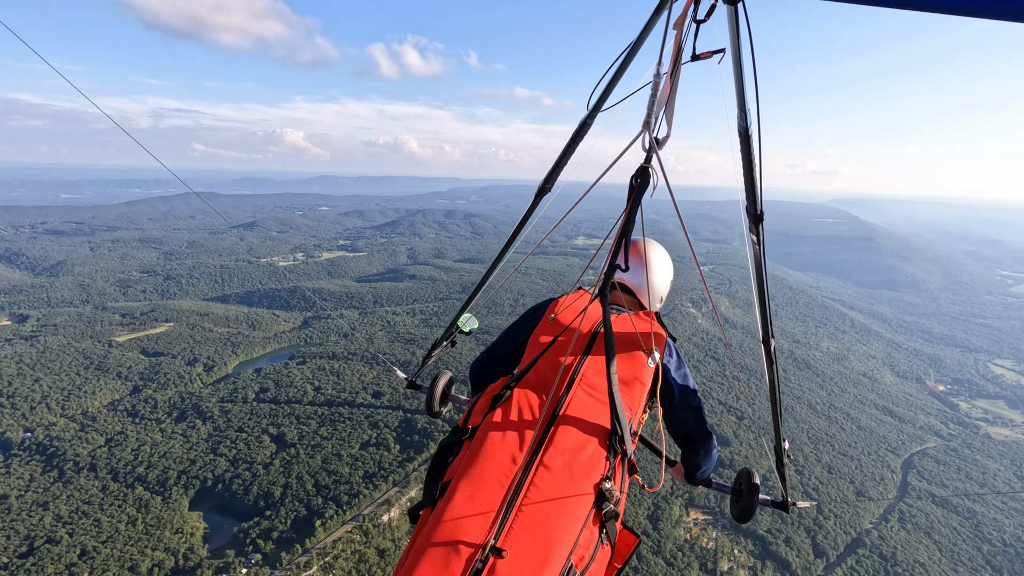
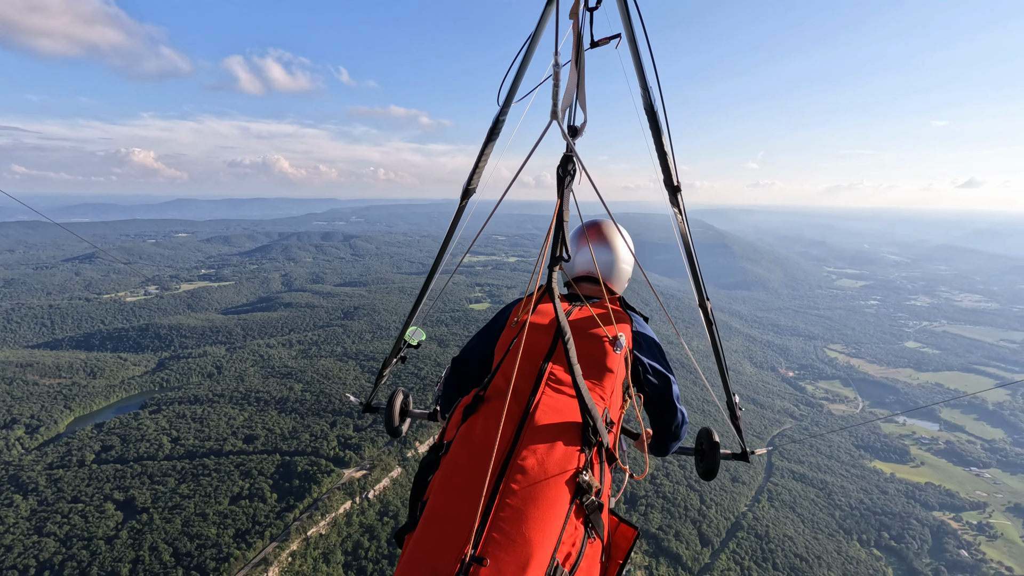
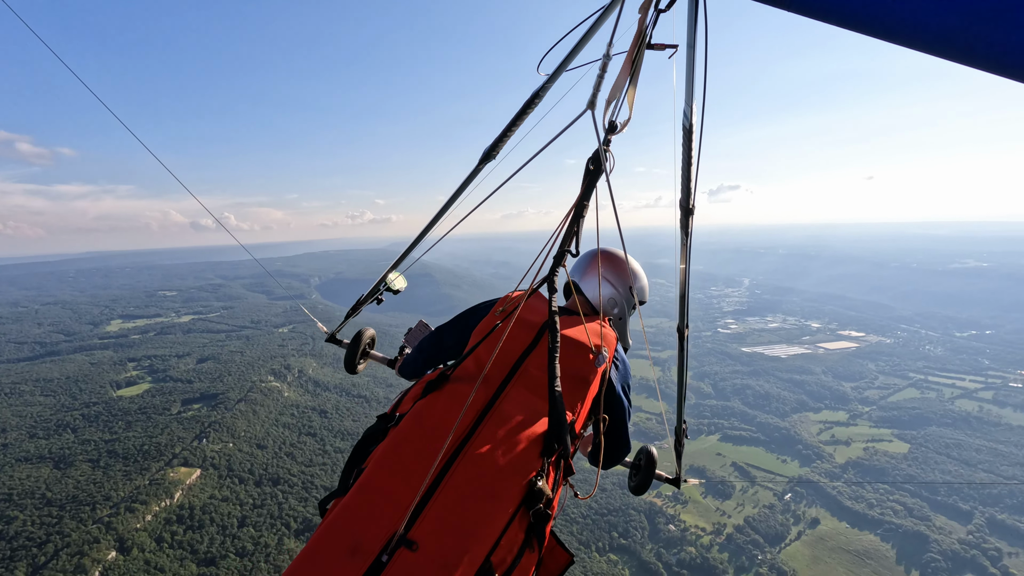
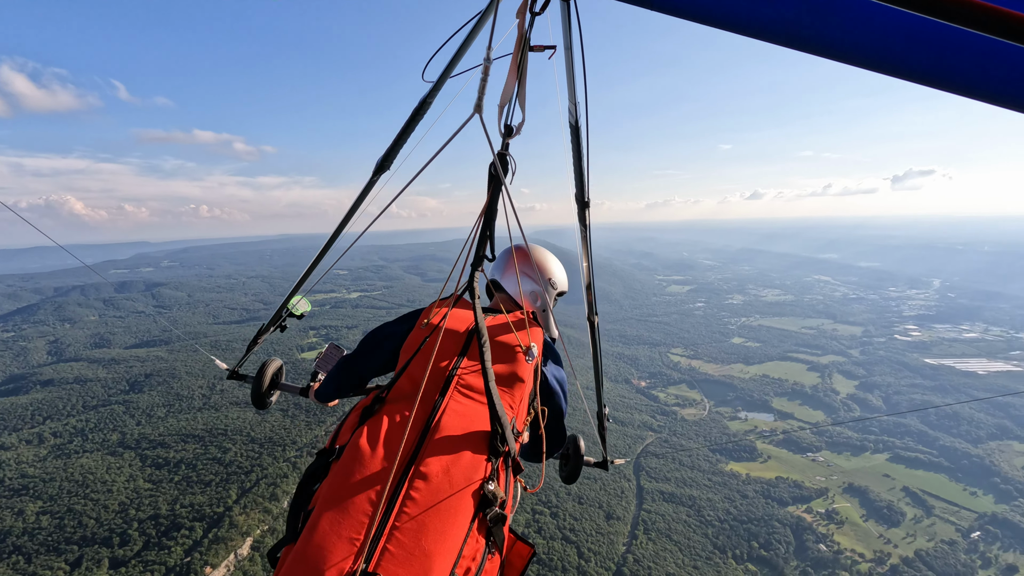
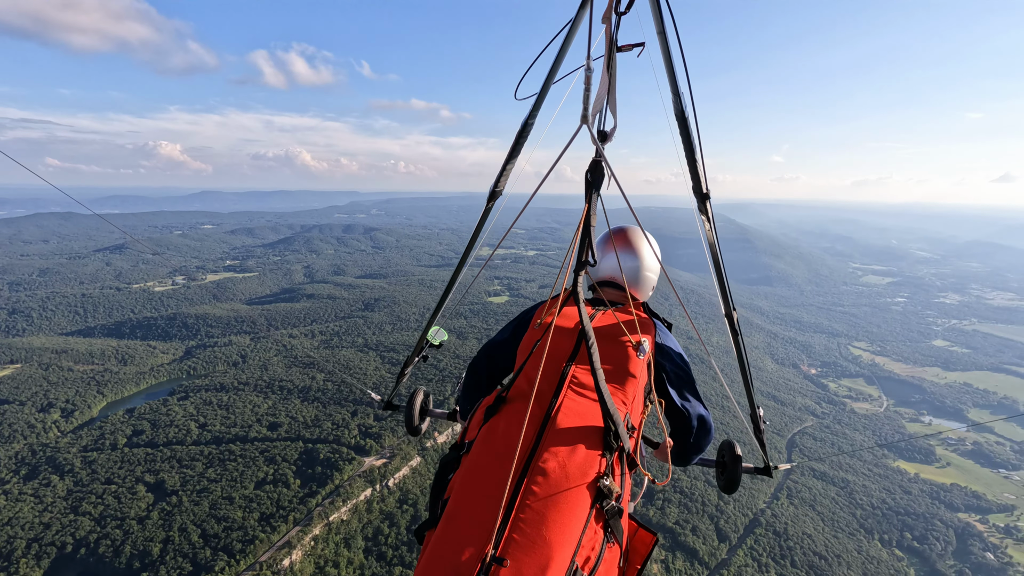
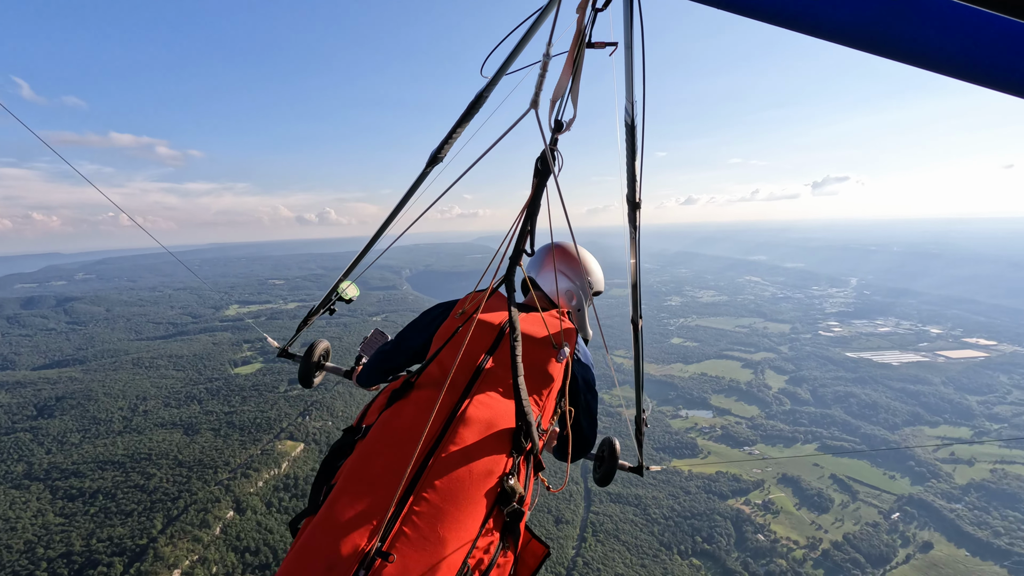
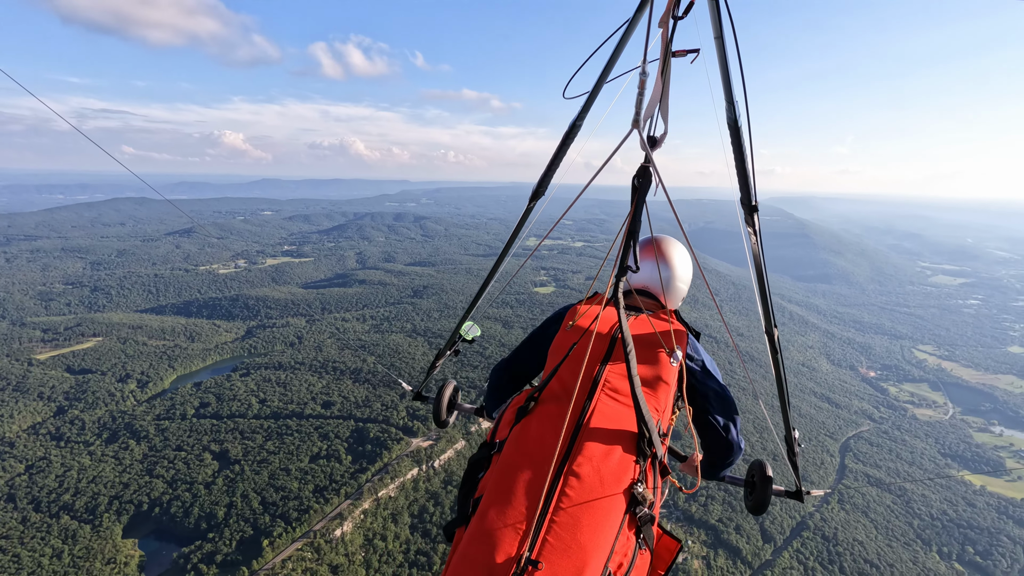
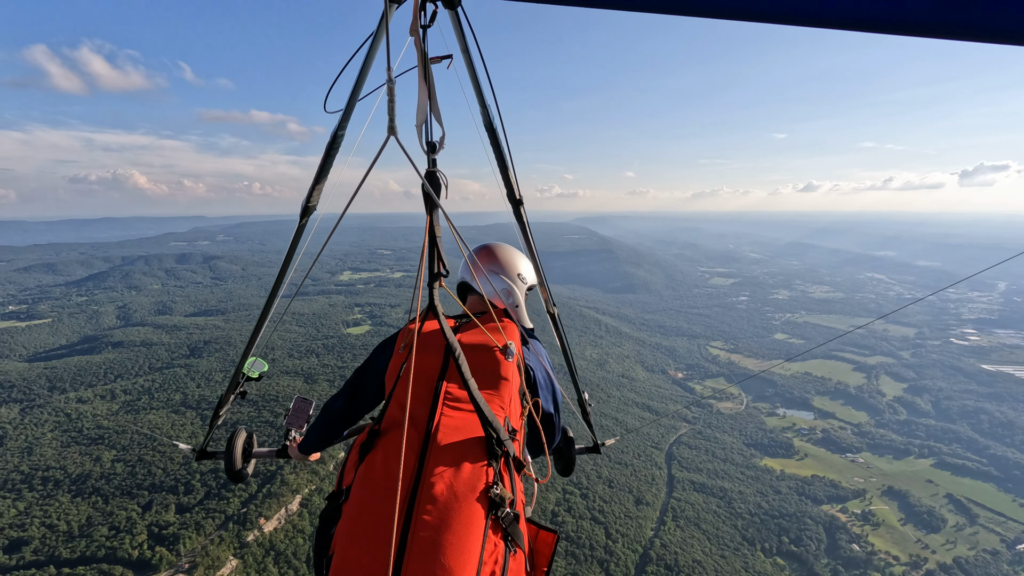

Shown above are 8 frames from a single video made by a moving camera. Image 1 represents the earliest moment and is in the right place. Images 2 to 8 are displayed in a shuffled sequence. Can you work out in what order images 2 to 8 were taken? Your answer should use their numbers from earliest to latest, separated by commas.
7, 5, 2, 8, 4, 6, 3
